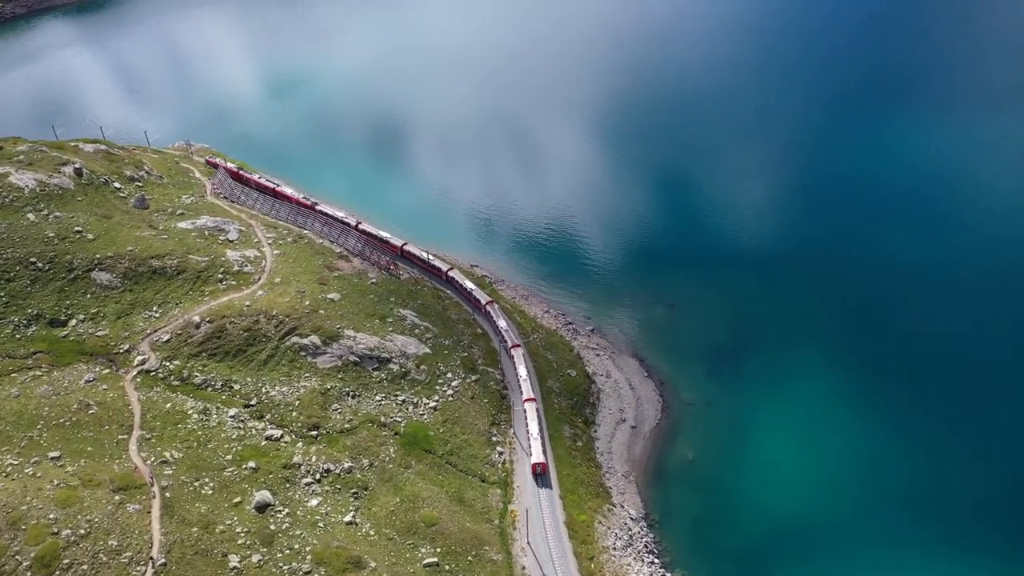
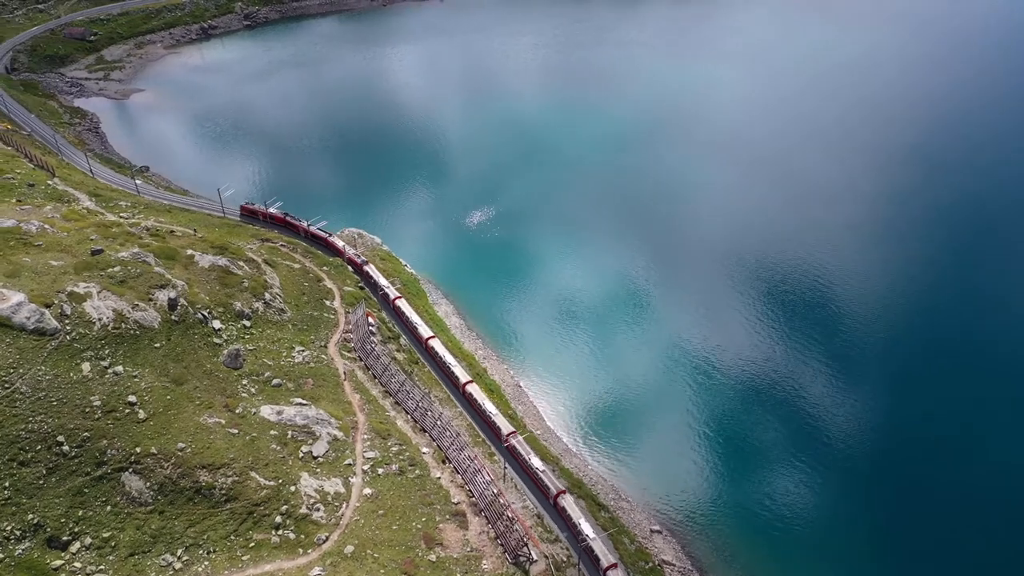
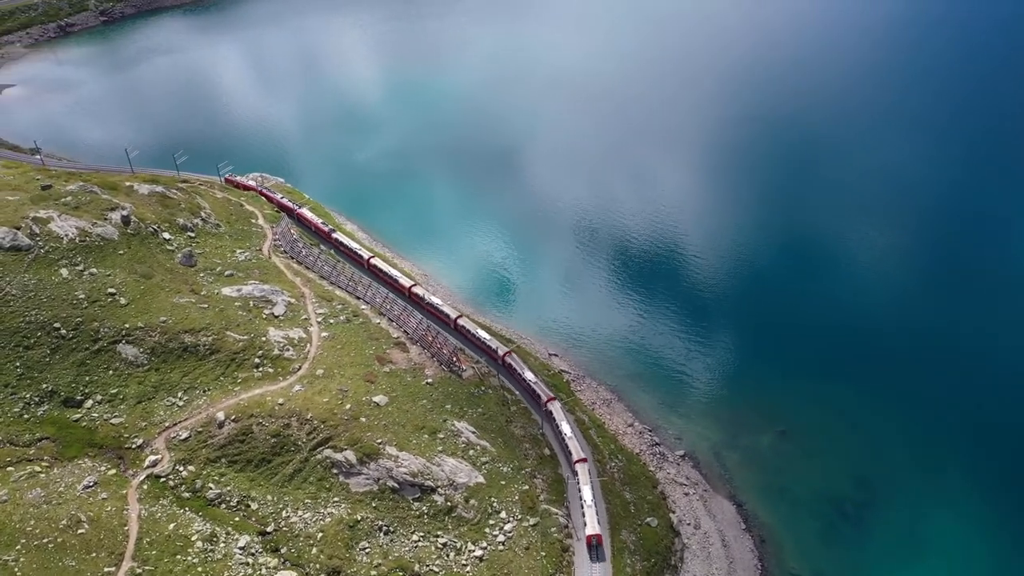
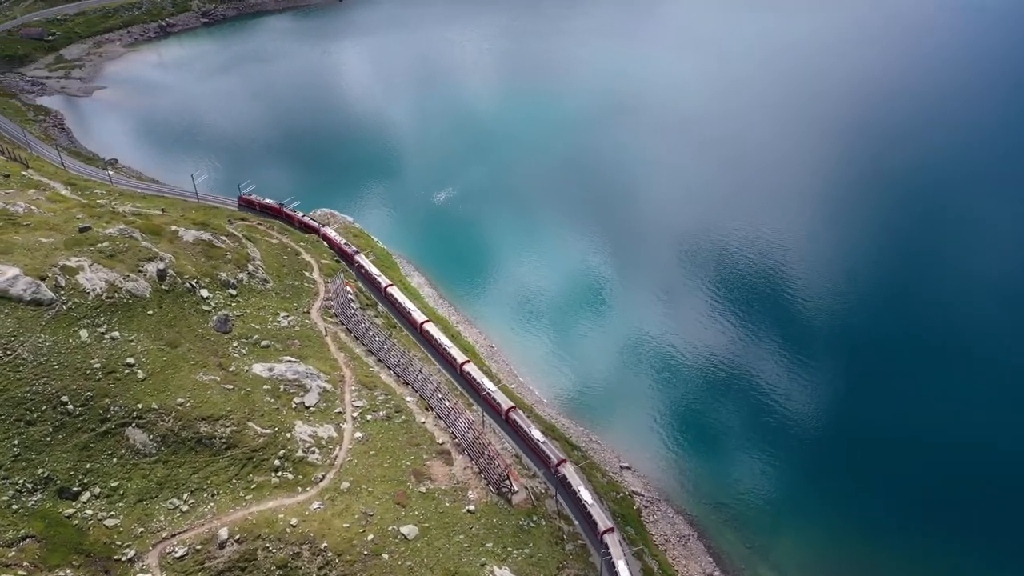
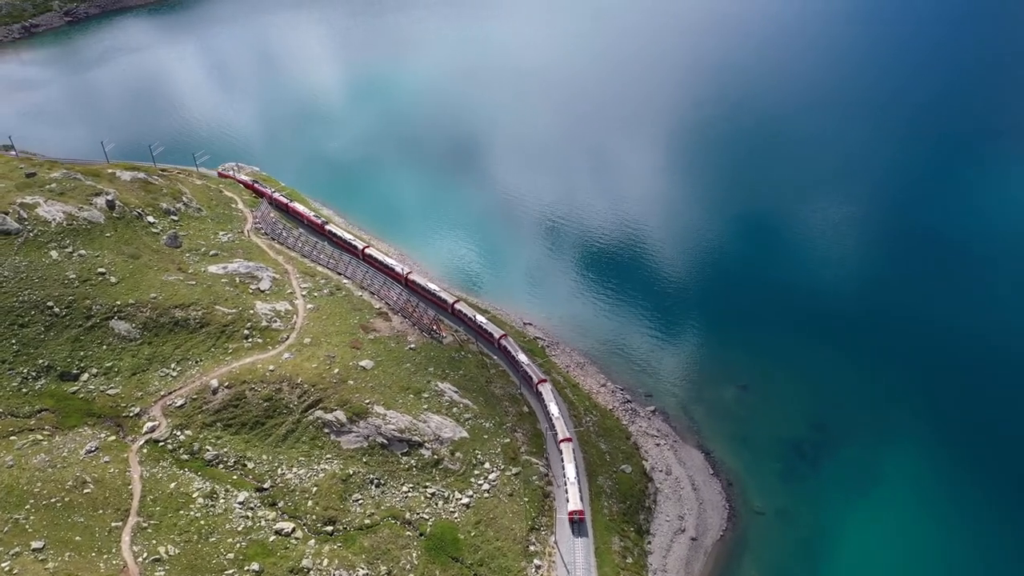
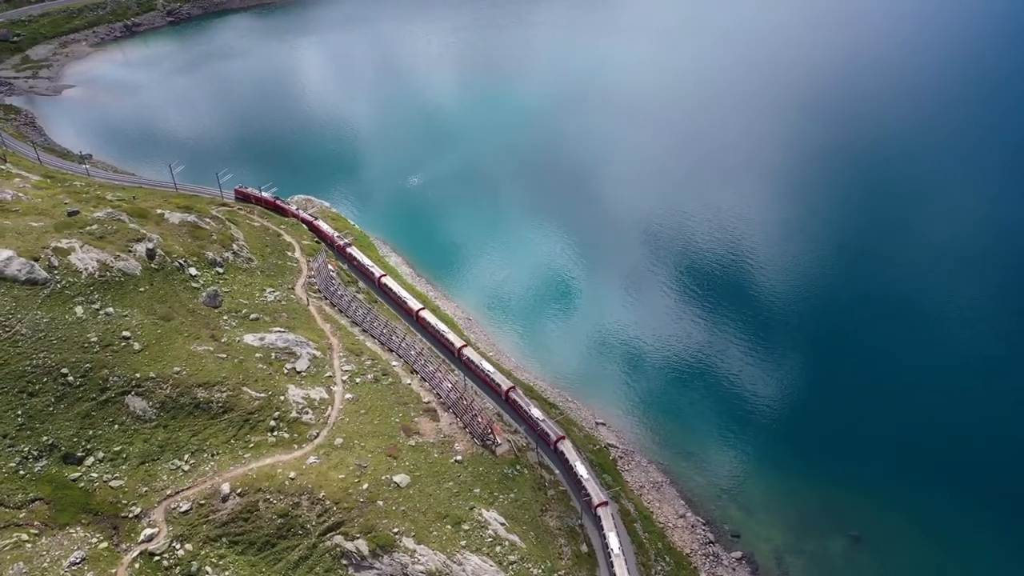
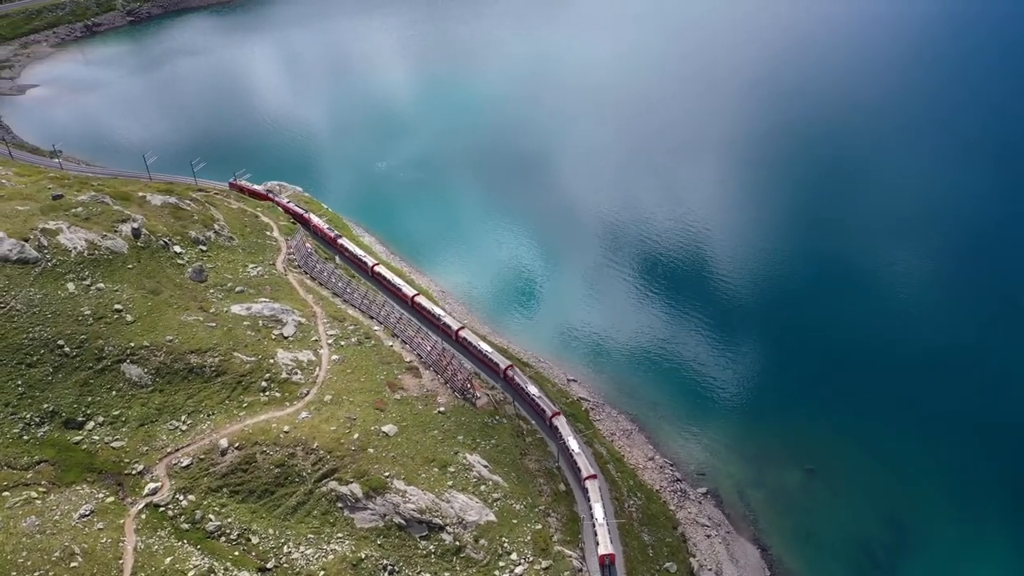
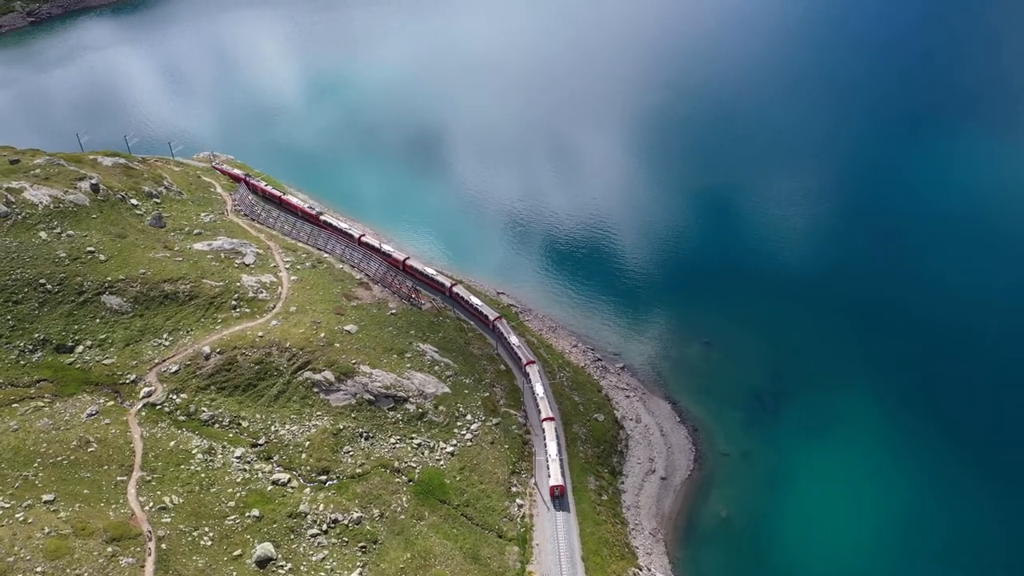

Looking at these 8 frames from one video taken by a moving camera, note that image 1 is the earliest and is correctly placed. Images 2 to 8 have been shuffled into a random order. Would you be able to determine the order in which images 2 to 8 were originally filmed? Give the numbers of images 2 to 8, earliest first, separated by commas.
8, 5, 3, 7, 6, 4, 2
